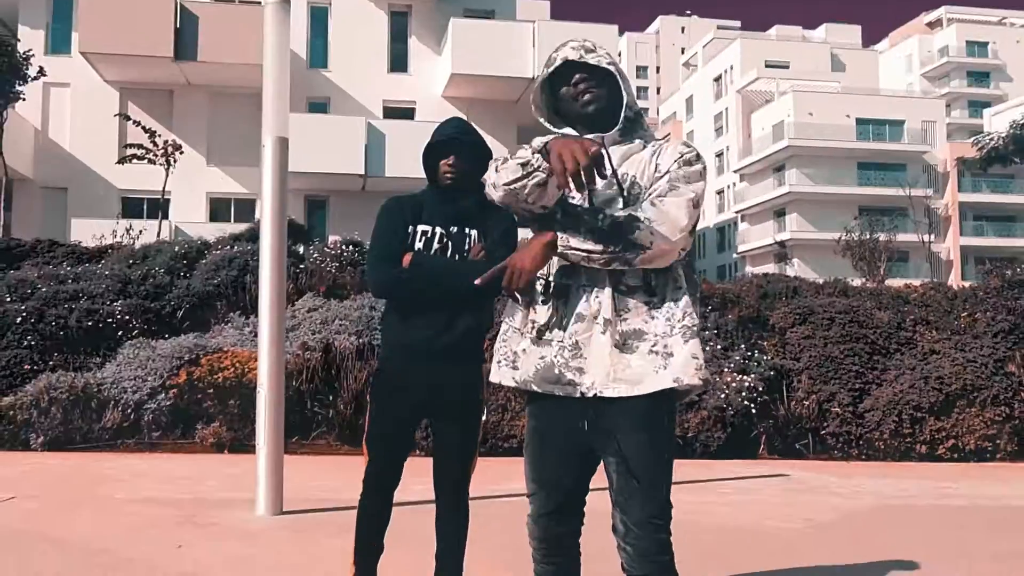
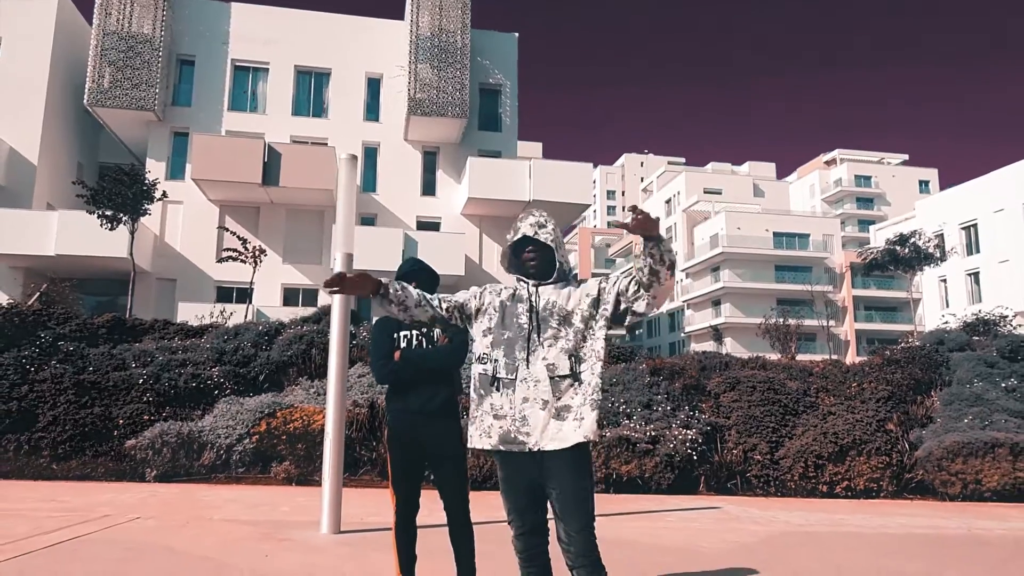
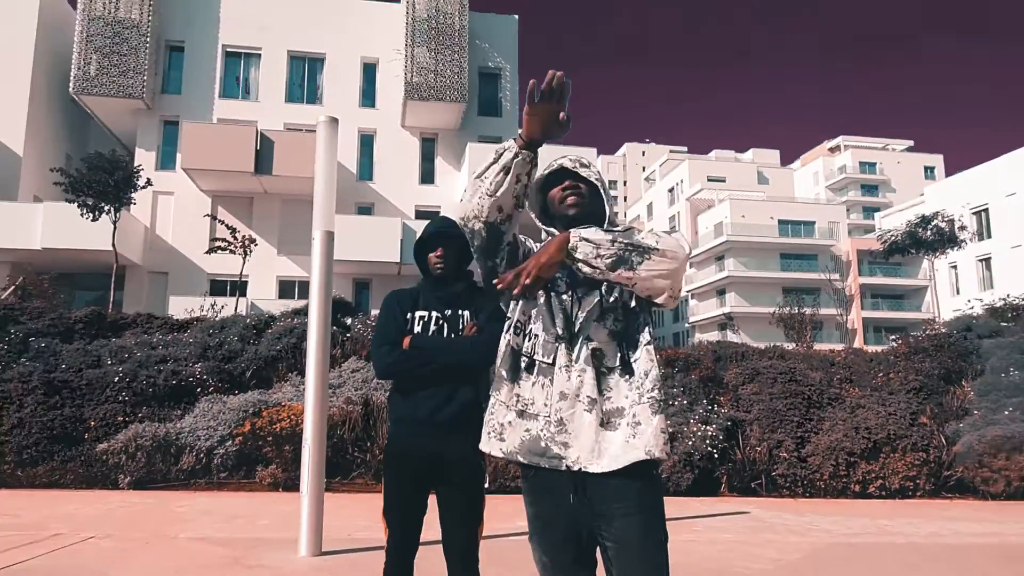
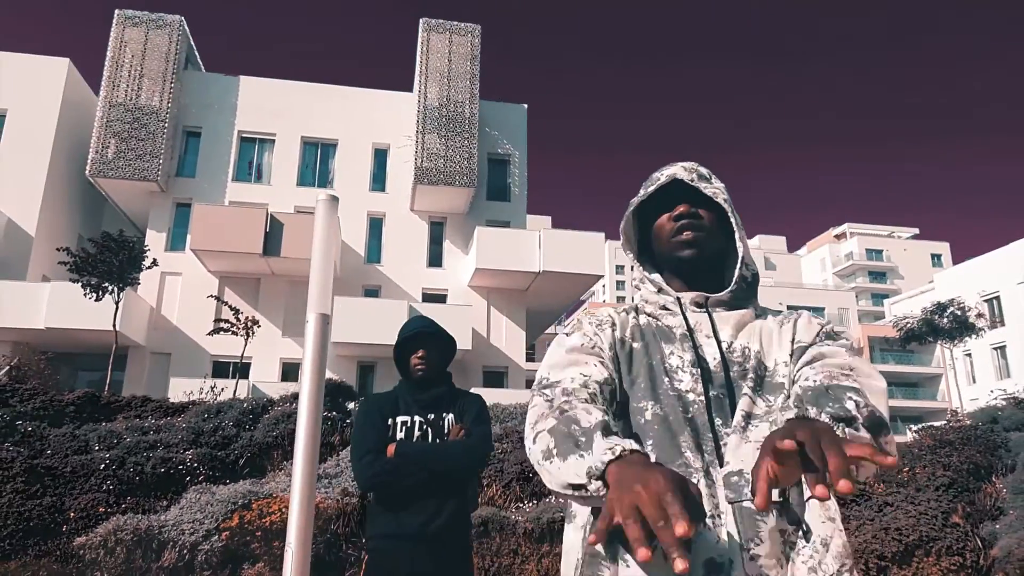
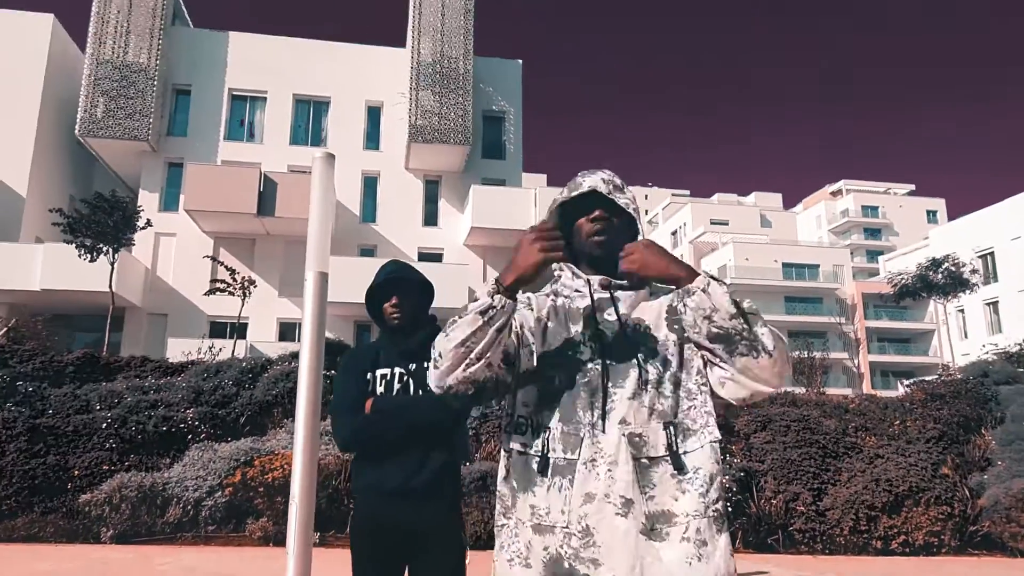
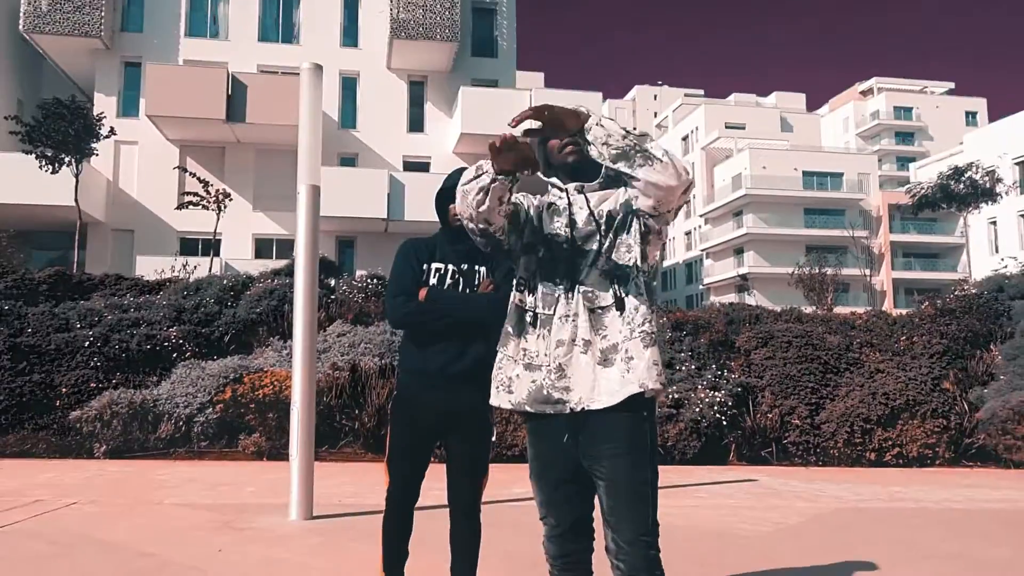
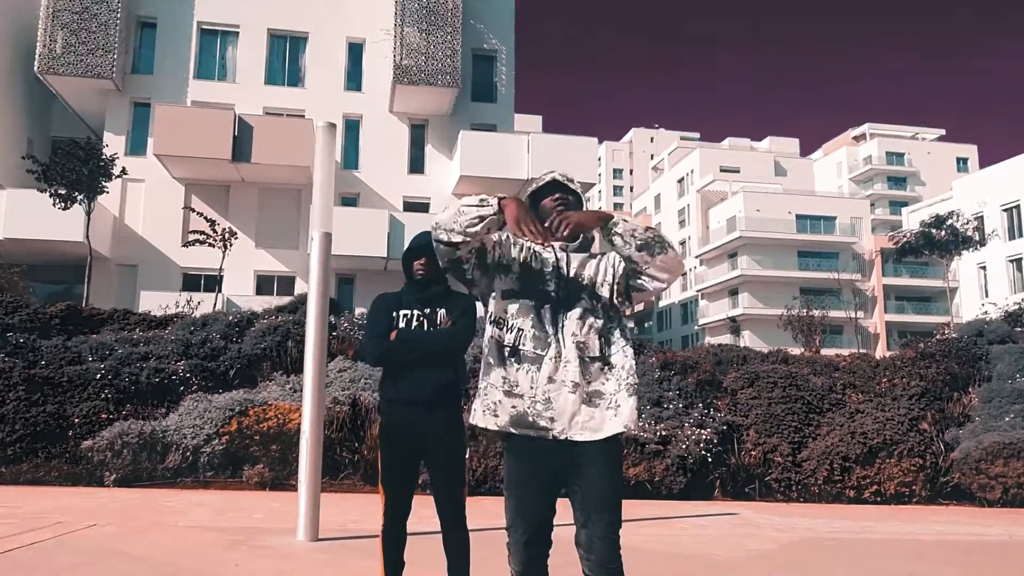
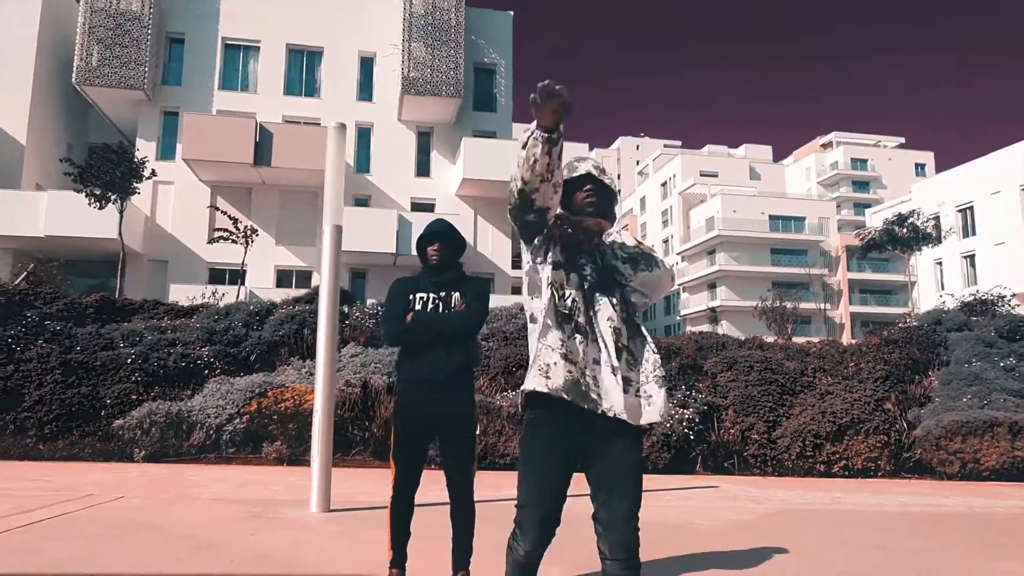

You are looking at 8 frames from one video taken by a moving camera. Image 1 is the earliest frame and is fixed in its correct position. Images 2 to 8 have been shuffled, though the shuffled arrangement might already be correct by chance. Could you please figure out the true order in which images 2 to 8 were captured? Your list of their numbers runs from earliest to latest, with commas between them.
6, 3, 5, 4, 2, 7, 8
